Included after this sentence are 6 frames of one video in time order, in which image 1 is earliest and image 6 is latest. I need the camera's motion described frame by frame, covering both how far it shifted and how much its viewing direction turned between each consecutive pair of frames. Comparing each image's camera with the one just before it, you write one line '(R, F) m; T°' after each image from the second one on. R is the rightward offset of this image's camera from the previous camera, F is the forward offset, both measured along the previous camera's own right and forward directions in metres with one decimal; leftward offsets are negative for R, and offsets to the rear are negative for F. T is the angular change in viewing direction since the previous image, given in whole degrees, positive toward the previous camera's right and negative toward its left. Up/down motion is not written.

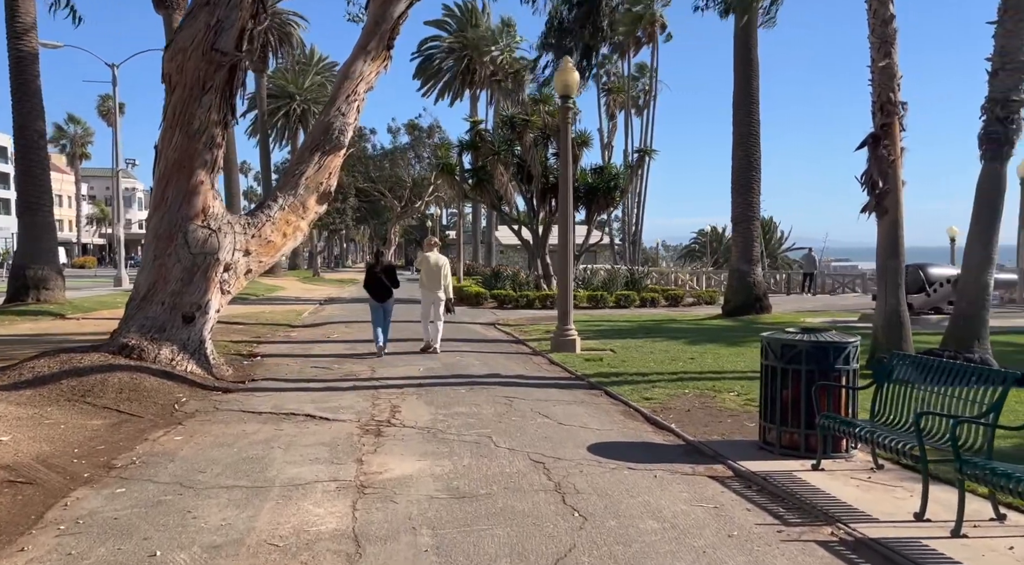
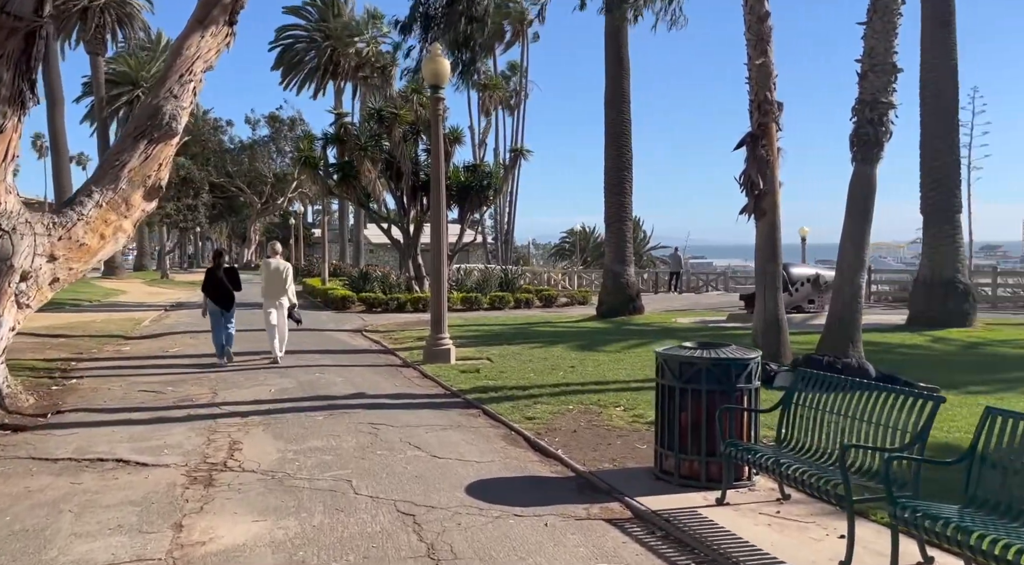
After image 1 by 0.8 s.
(+0.1, +1.1) m; +9°
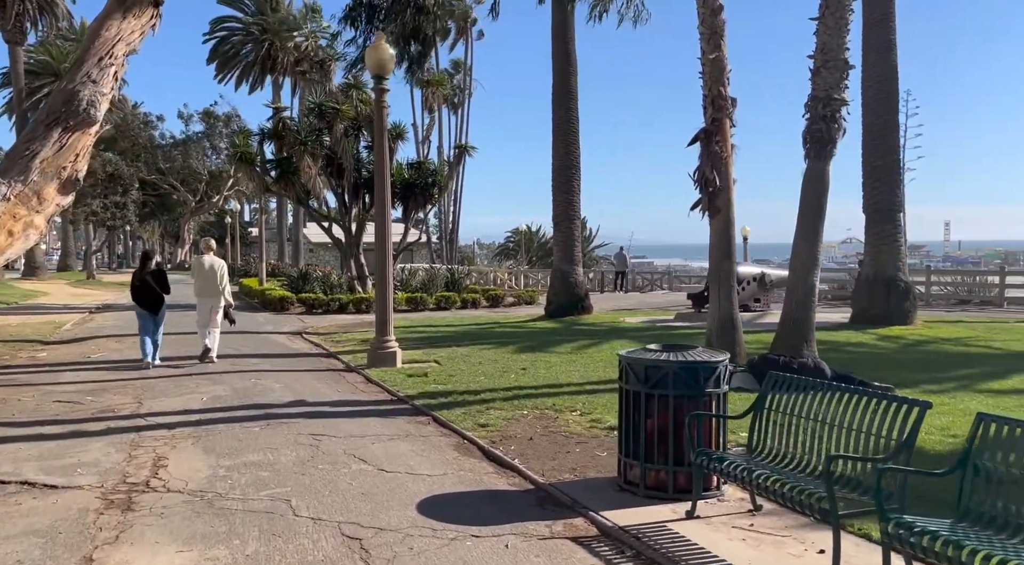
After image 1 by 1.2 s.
(-0.1, +0.5) m; +4°
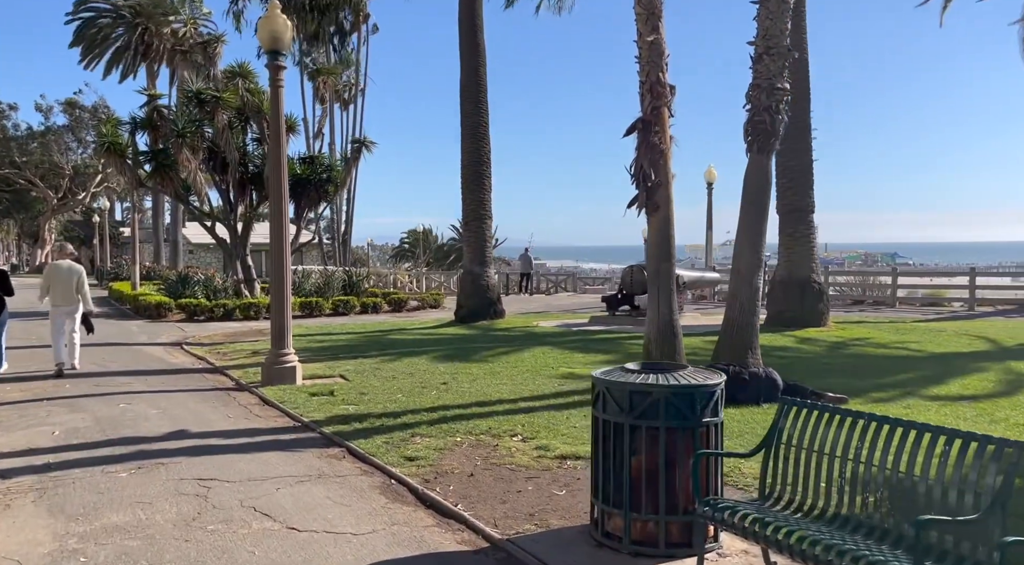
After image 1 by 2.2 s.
(-0.4, +1.4) m; +7°
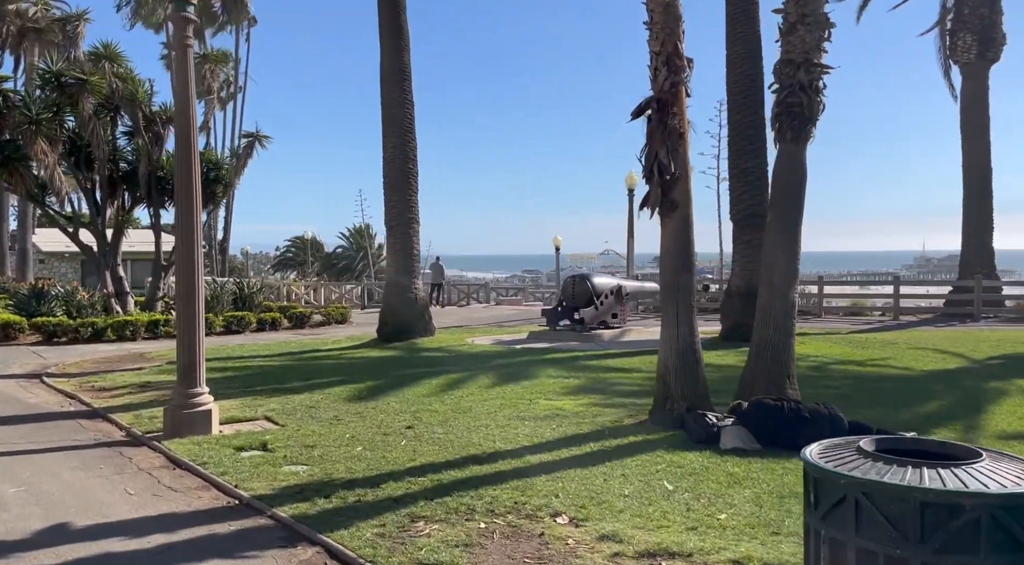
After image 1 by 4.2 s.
(-1.1, +2.4) m; +8°
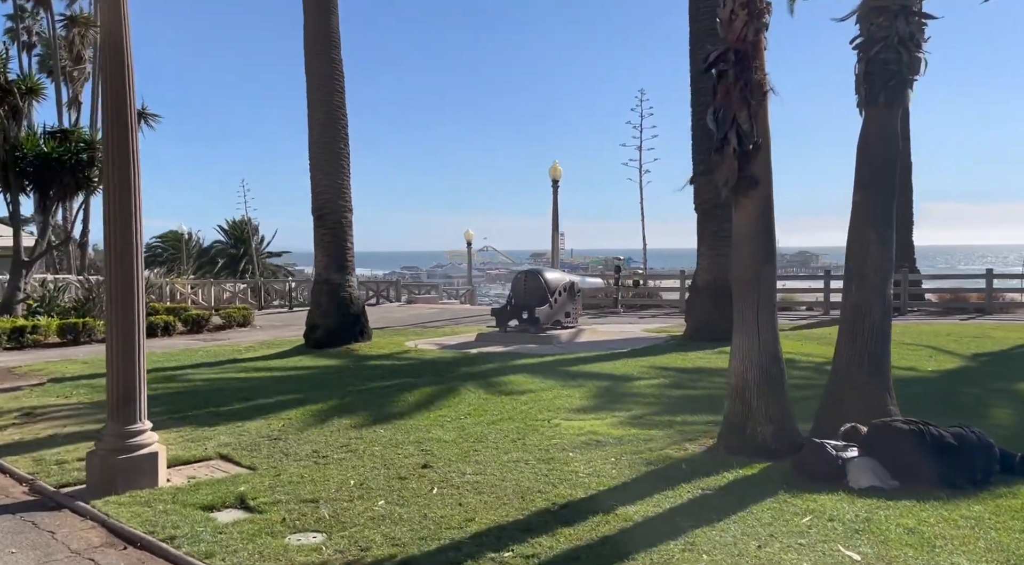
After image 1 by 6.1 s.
(-1.4, +2.1) m; +9°
